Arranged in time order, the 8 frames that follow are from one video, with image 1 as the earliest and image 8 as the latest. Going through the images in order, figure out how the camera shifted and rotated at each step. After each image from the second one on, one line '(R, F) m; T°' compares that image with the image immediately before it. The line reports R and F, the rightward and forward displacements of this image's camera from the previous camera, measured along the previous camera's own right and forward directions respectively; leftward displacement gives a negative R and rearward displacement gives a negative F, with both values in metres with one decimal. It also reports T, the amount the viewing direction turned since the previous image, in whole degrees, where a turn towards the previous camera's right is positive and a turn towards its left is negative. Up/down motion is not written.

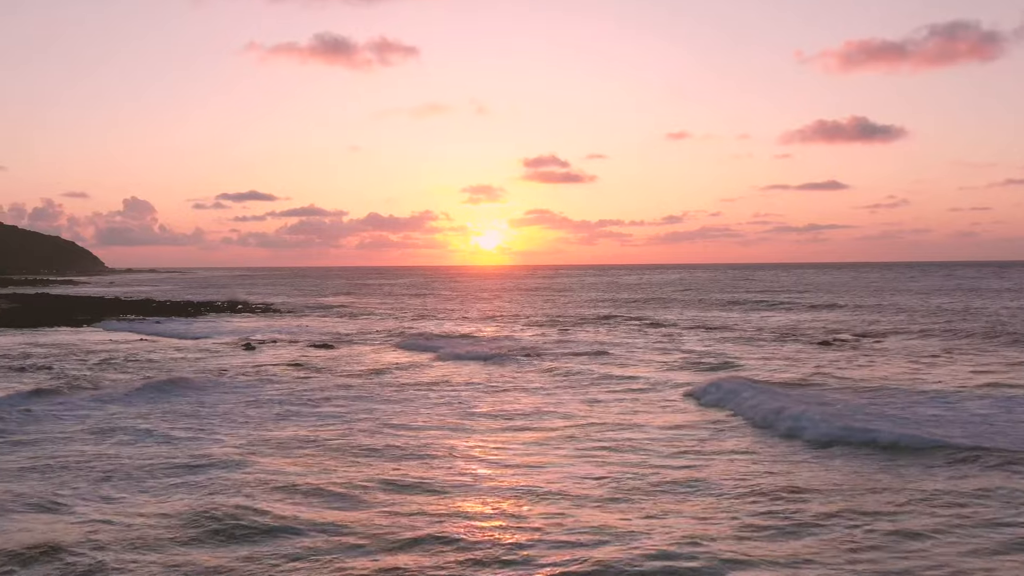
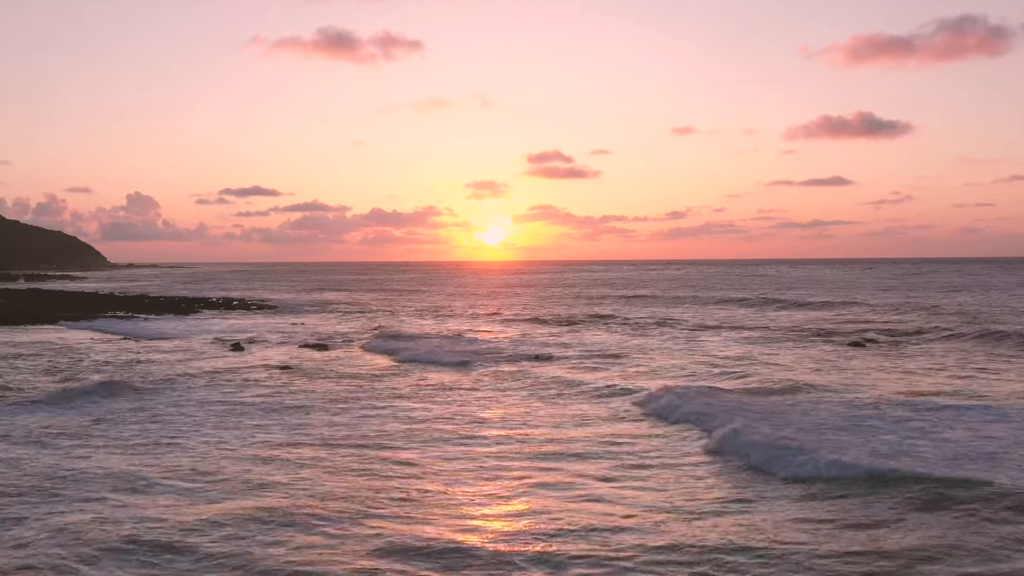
(-0.1, +2.3) m; 0°
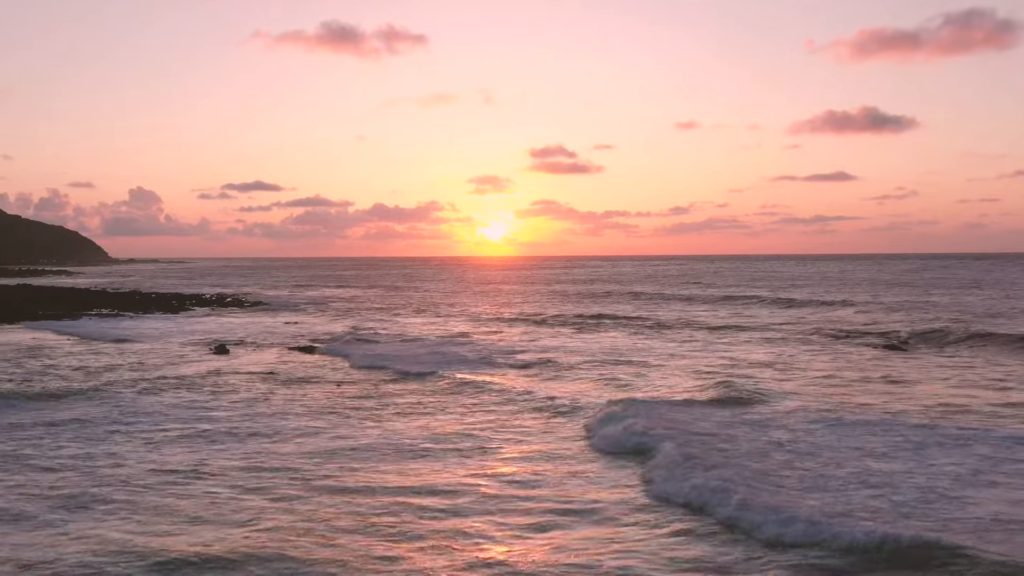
(-0.1, +2.4) m; 0°
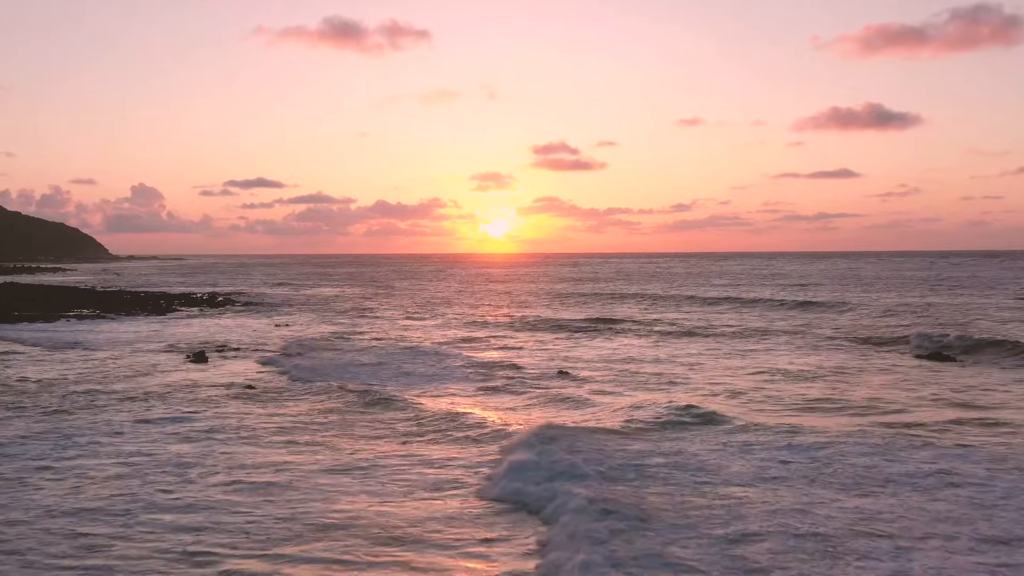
(-0.1, +2.7) m; 0°
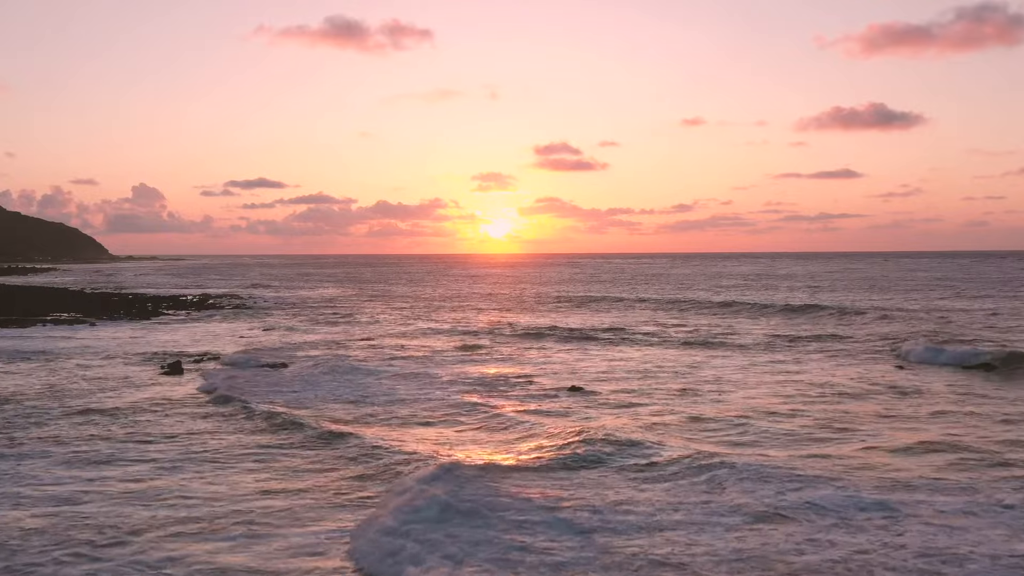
(-0.1, +2.5) m; 0°
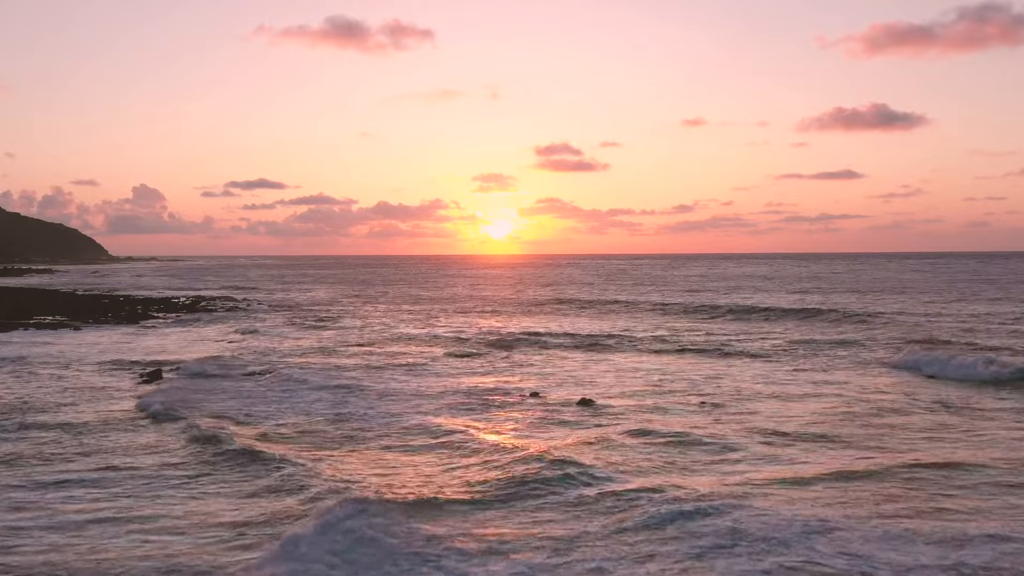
(-0.1, +1.7) m; 0°
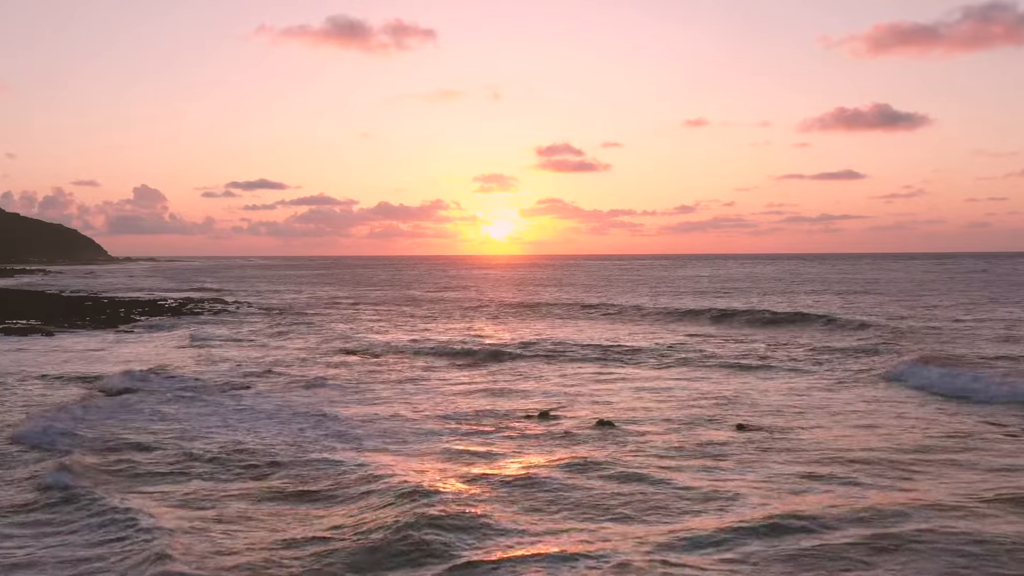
(0.0, +2.5) m; 0°
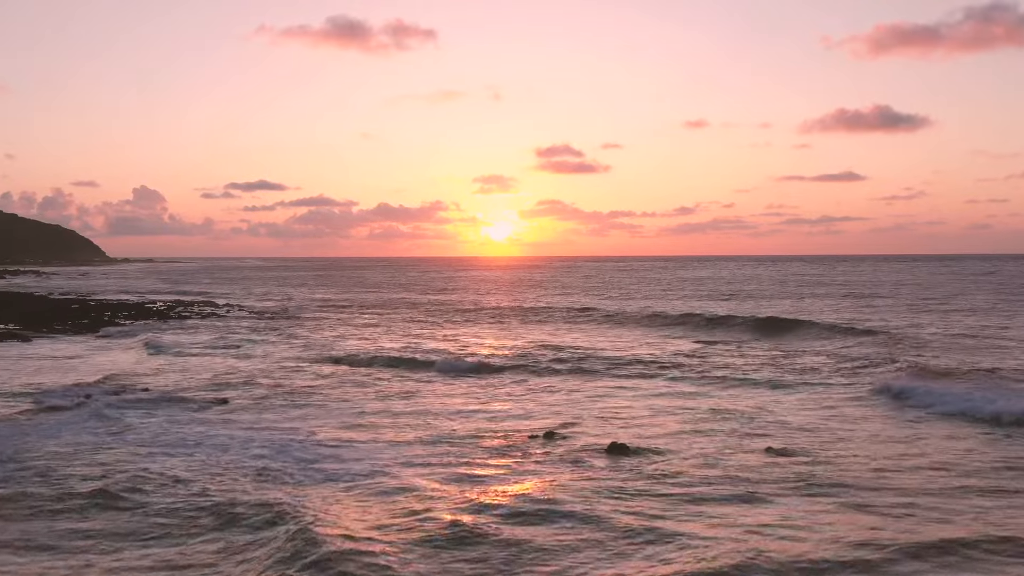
(0.0, +1.8) m; 0°
